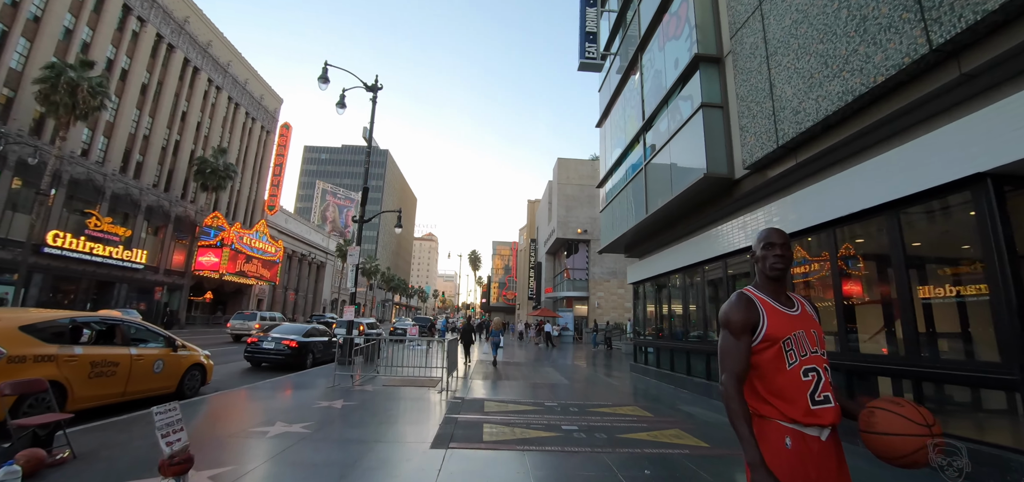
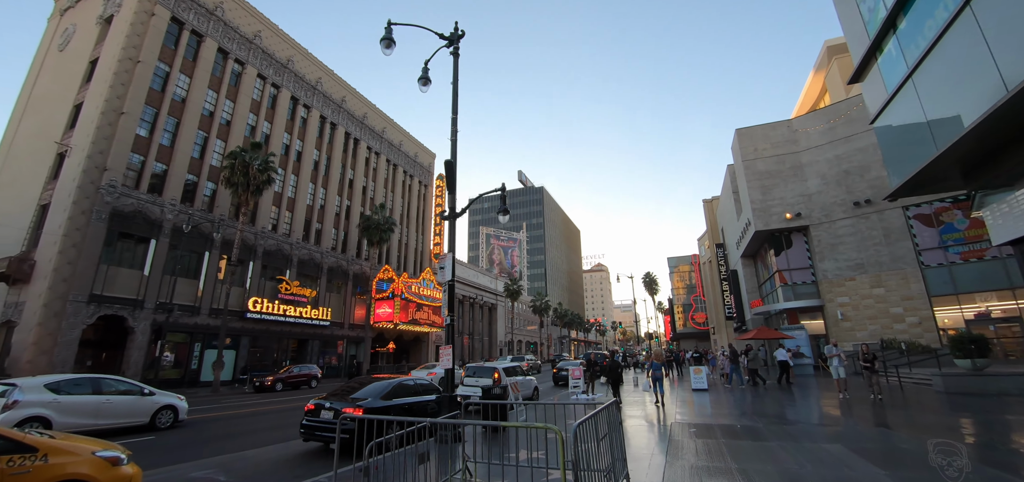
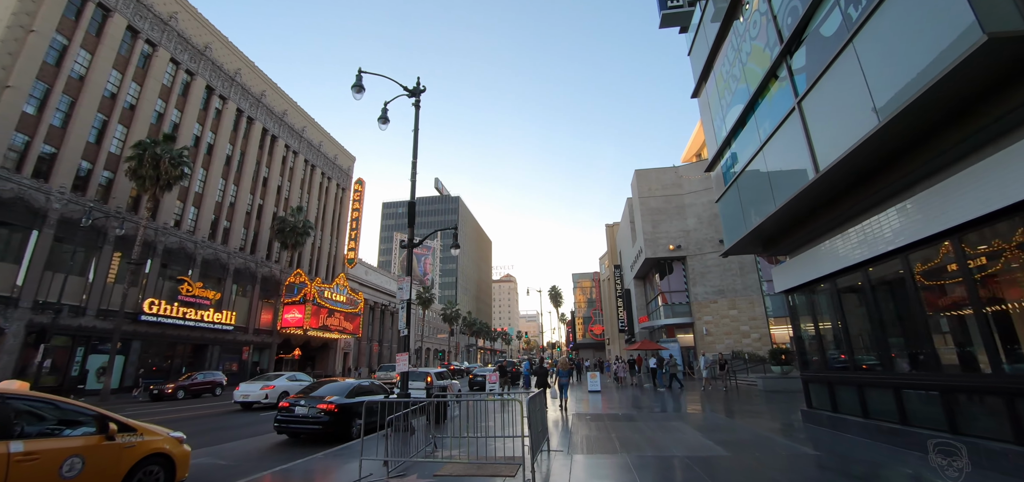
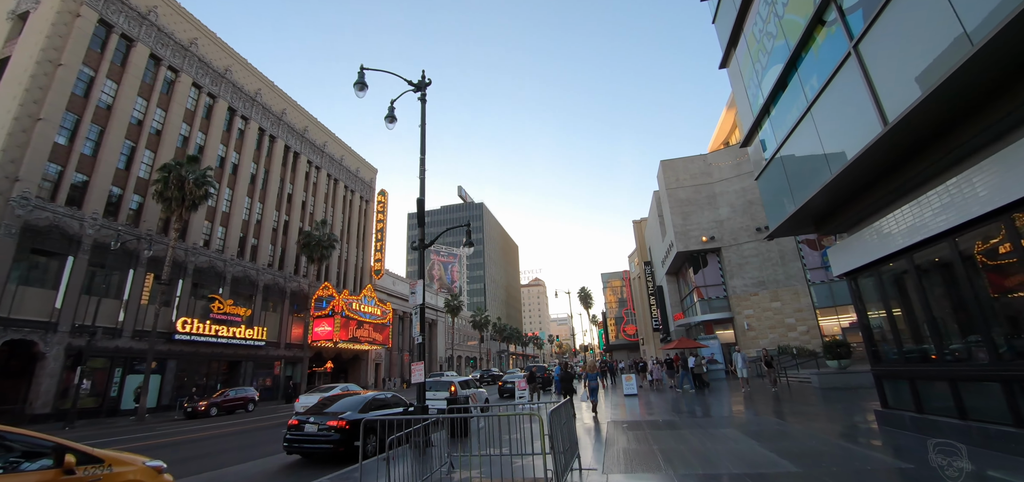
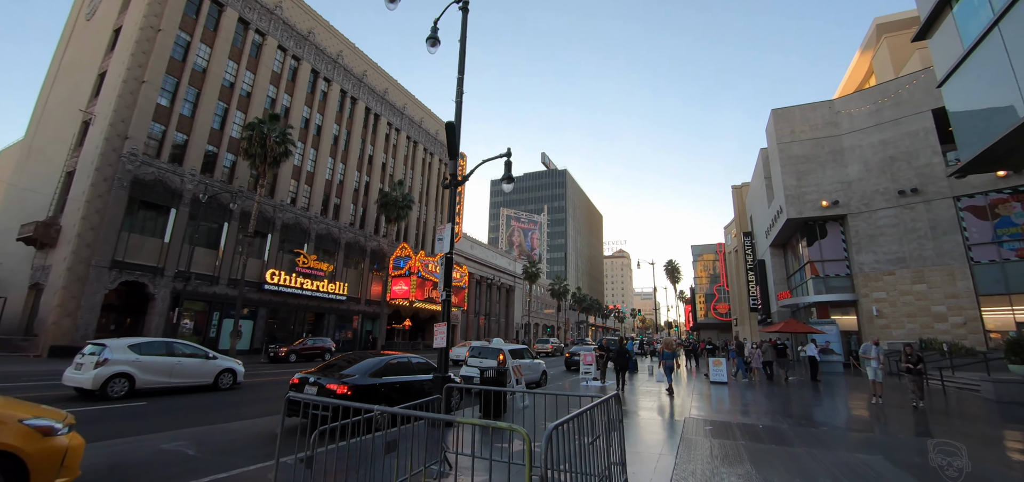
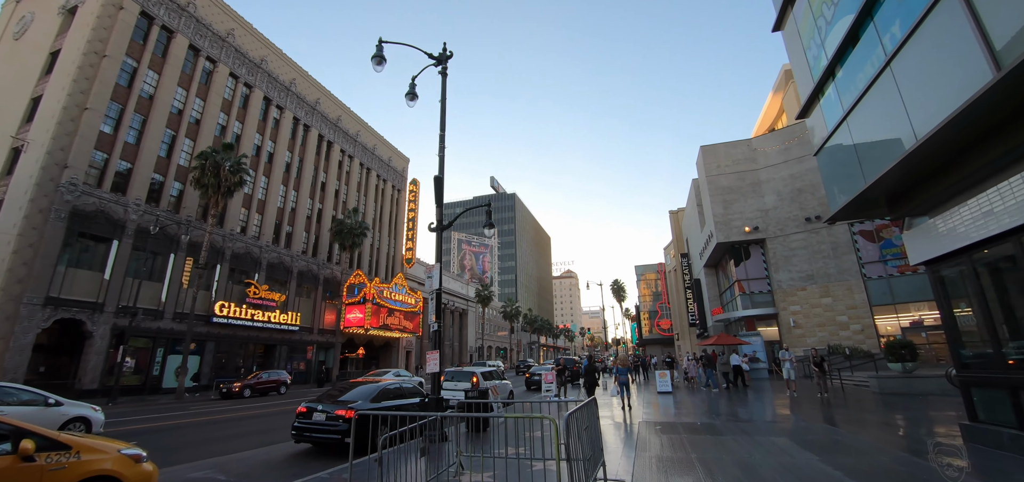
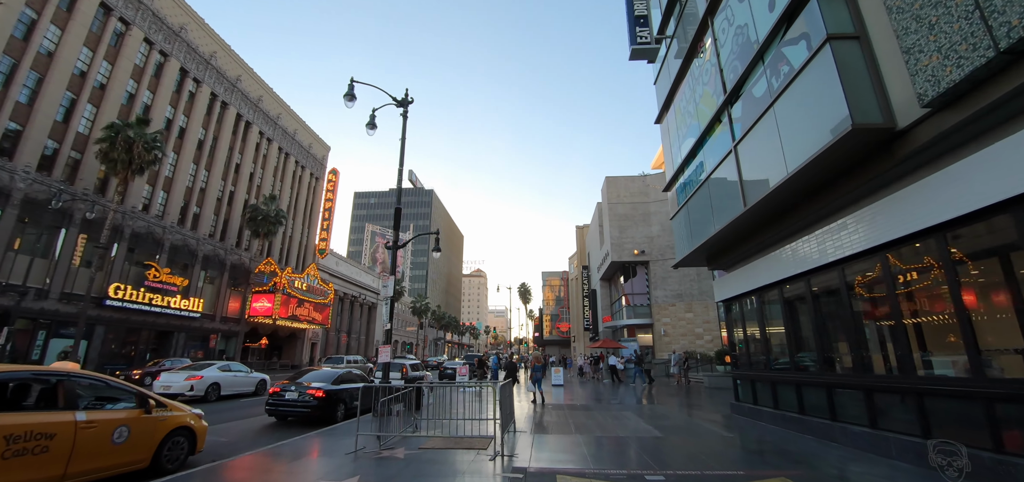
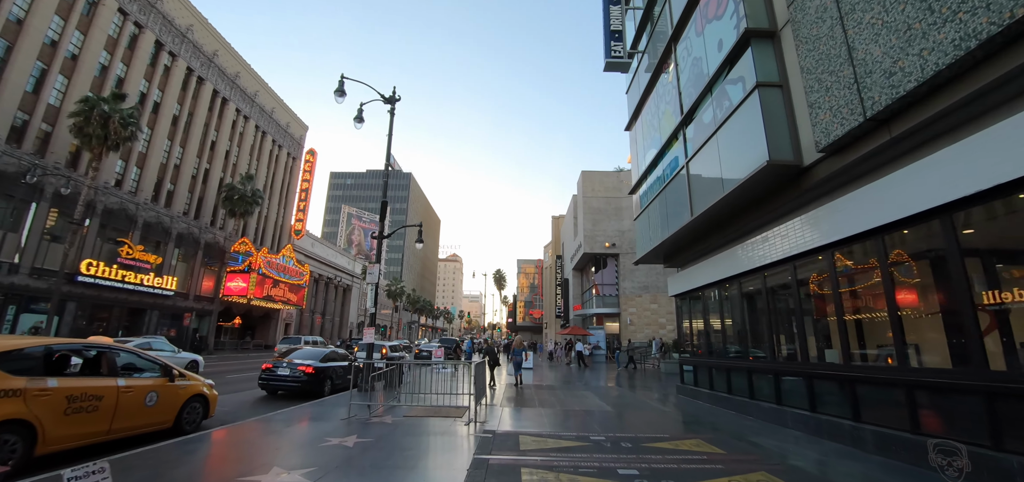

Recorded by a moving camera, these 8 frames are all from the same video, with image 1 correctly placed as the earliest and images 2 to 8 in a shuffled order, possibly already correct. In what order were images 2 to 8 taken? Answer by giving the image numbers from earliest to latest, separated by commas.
8, 7, 3, 4, 6, 2, 5
